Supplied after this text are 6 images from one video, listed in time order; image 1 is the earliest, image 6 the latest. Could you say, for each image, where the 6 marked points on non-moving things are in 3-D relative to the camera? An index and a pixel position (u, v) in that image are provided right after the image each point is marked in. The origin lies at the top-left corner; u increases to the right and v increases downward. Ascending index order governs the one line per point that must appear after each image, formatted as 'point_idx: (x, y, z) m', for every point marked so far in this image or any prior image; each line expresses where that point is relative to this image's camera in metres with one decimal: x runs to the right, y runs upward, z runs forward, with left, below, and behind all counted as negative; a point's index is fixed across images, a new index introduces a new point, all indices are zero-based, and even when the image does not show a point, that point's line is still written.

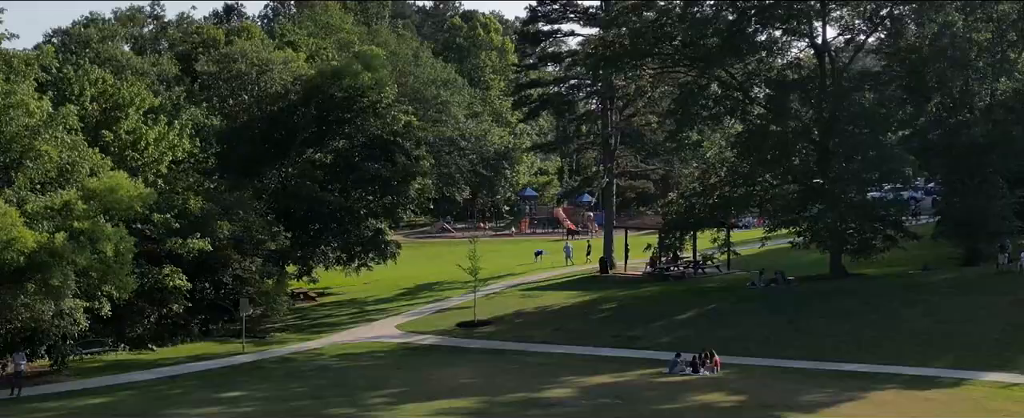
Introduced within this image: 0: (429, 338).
0: (-1.1, -1.7, +18.6) m
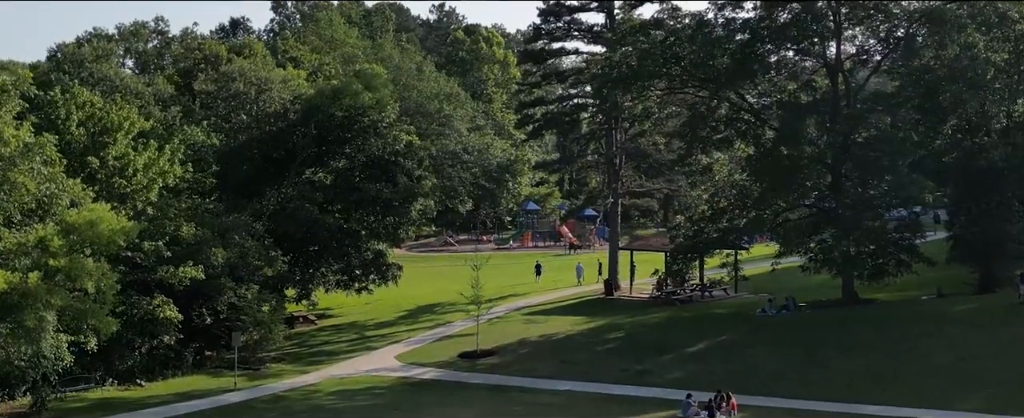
0: (-1.0, -2.0, +17.9) m
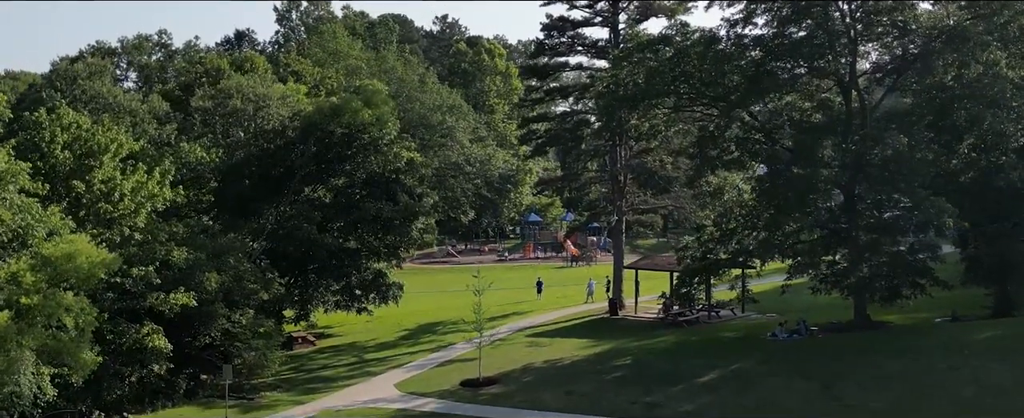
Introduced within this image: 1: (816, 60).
0: (-1.0, -2.3, +17.3) m
1: (+3.9, +1.9, +19.1) m
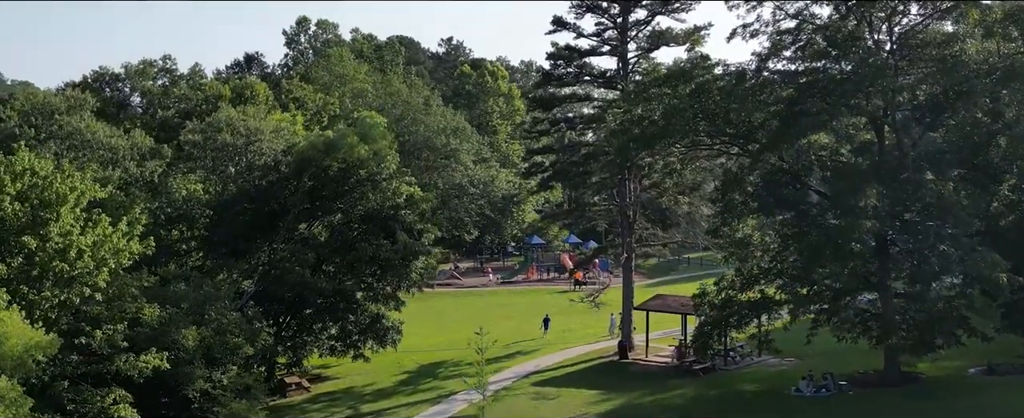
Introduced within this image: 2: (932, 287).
0: (-0.9, -2.8, +15.6) m
1: (+4.0, +1.3, +17.5) m
2: (+5.6, -1.0, +19.4) m
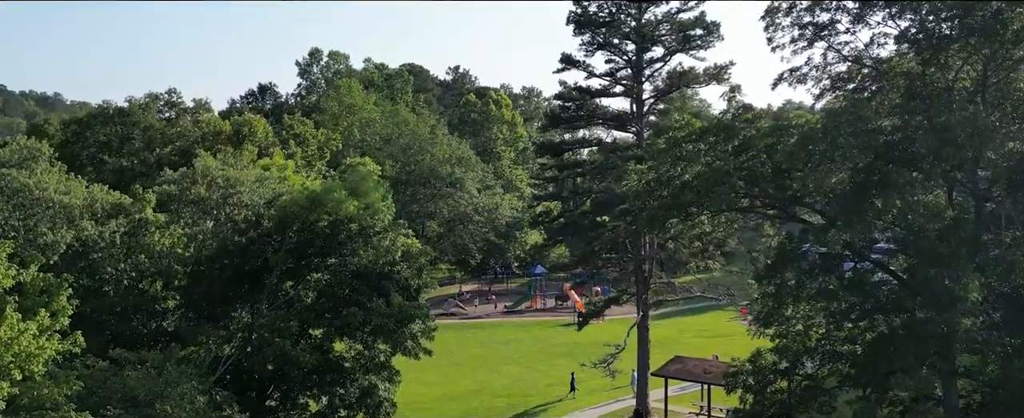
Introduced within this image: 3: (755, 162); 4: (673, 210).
0: (-0.8, -3.6, +12.7) m
1: (+4.1, +0.5, +14.7) m
2: (+5.6, -1.8, +16.5) m
3: (+2.7, +0.5, +16.2) m
4: (+1.9, 0.0, +16.6) m
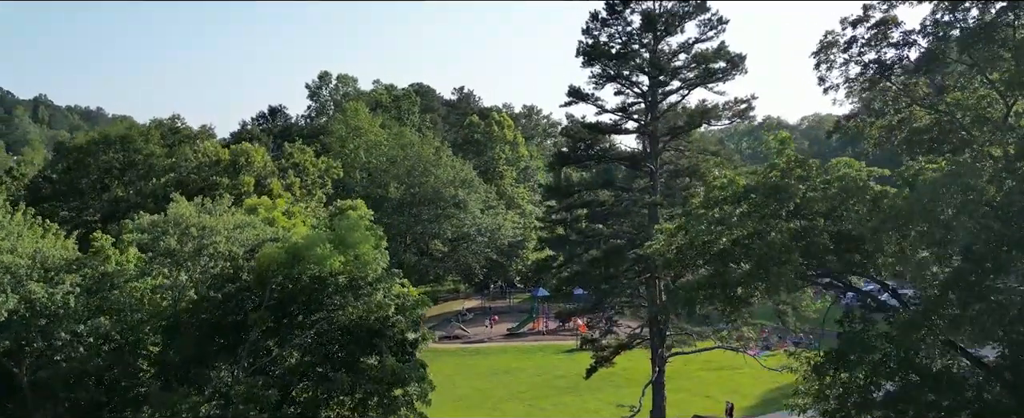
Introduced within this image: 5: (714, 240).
0: (-0.8, -4.2, +10.1) m
1: (+4.1, -0.1, +12.1) m
2: (+5.7, -2.5, +13.9) m
3: (+2.8, -0.2, +13.7) m
4: (+1.9, -0.7, +14.0) m
5: (+2.2, -0.8, +16.5) m
